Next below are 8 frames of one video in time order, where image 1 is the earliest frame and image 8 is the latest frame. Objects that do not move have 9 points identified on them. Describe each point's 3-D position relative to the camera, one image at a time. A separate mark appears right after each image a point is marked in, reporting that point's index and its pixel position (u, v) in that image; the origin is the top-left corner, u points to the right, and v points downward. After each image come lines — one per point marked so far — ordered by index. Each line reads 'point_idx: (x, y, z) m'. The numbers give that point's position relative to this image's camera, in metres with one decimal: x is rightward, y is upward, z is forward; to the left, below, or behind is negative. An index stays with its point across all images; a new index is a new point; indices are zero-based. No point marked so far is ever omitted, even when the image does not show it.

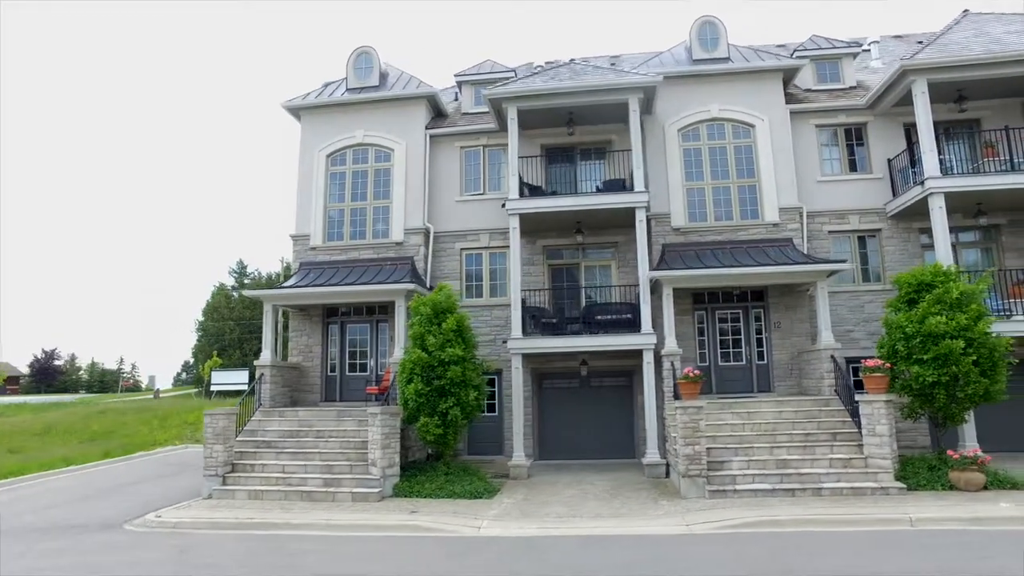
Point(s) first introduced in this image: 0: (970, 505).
0: (+5.6, -2.6, +9.4) m
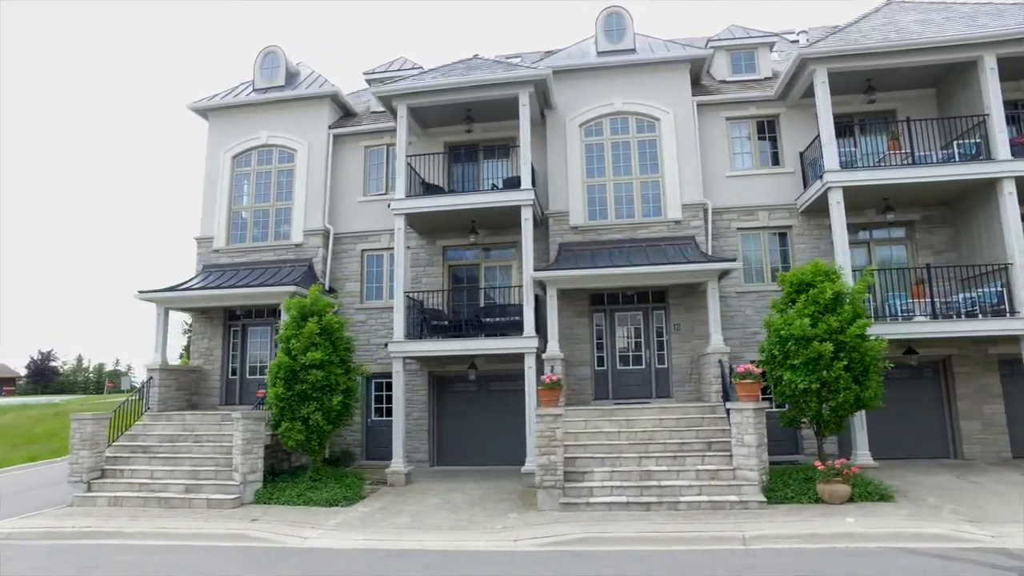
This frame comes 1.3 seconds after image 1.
0: (+3.5, -2.6, +8.9) m
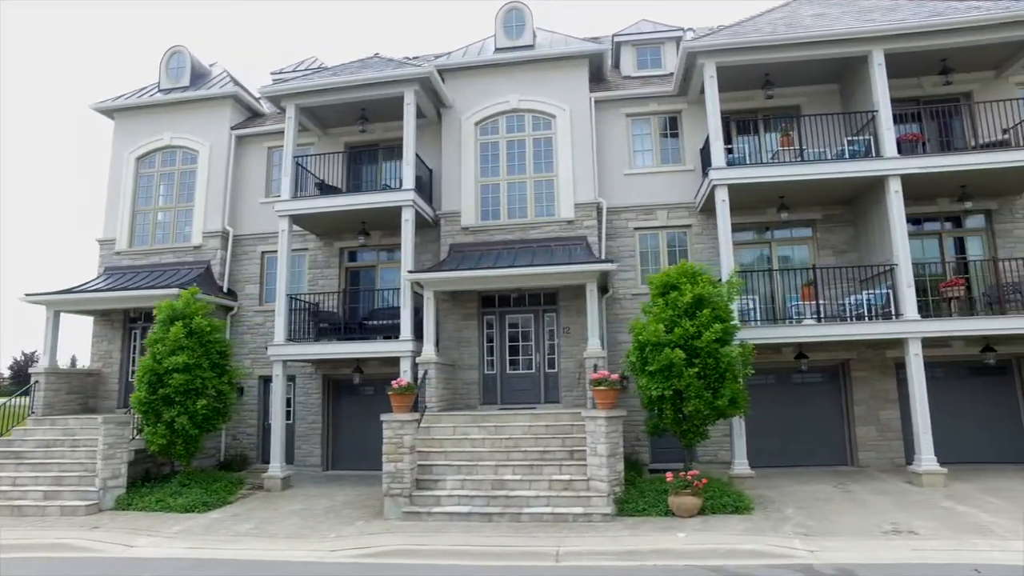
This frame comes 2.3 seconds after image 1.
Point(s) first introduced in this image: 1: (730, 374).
0: (+1.5, -2.7, +8.5) m
1: (+2.7, -1.1, +9.5) m
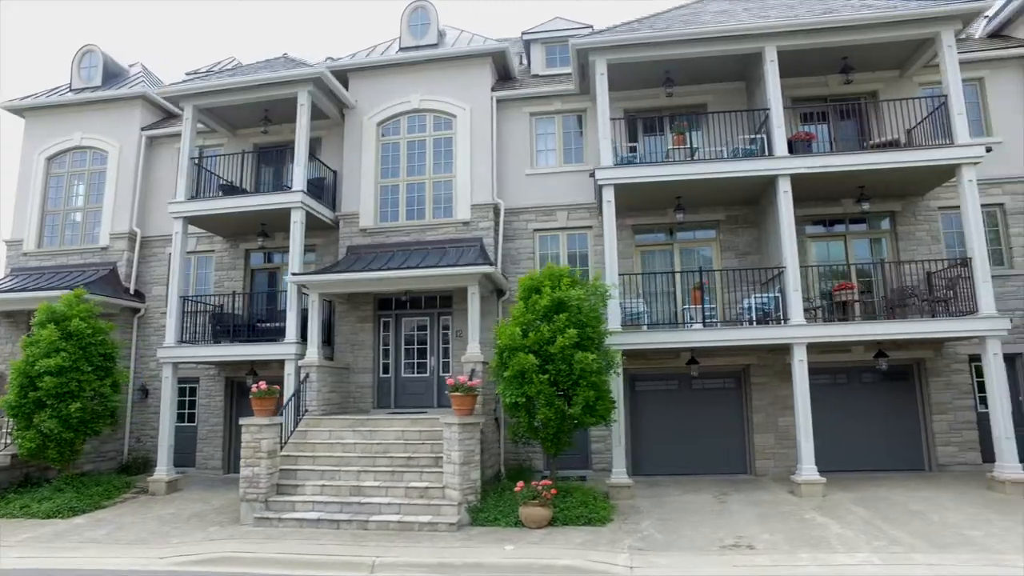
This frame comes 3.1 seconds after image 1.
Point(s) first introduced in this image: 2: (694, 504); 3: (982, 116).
0: (-0.3, -2.7, +8.3) m
1: (+0.9, -1.1, +9.2) m
2: (+2.4, -2.8, +10.2) m
3: (+7.6, +2.8, +12.5) m
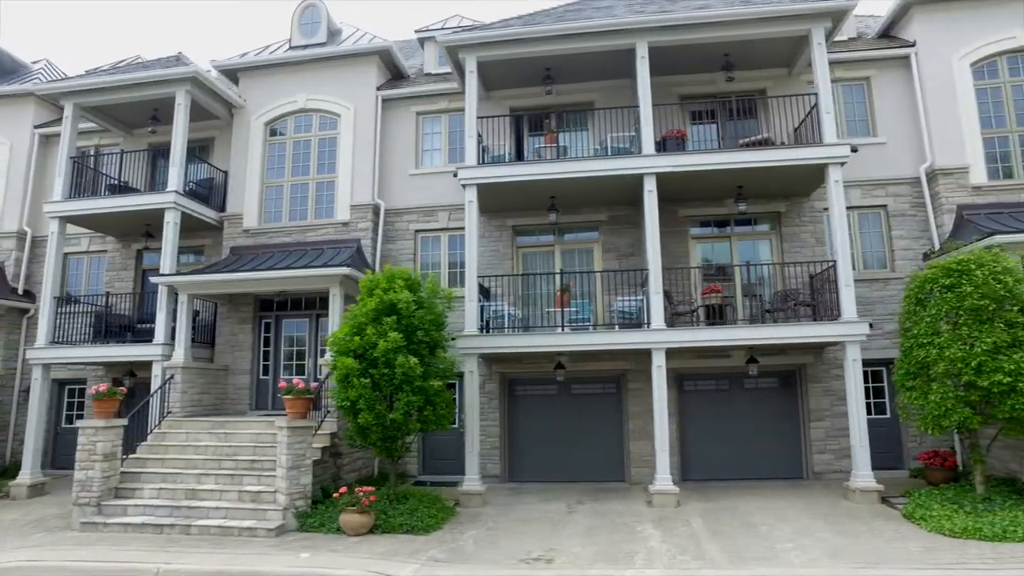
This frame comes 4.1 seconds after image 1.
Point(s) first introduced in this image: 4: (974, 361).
0: (-2.3, -2.7, +8.1) m
1: (-1.2, -1.1, +9.0) m
2: (+0.4, -2.8, +9.9) m
3: (+5.6, +2.7, +12.2) m
4: (+5.0, -0.8, +8.3) m
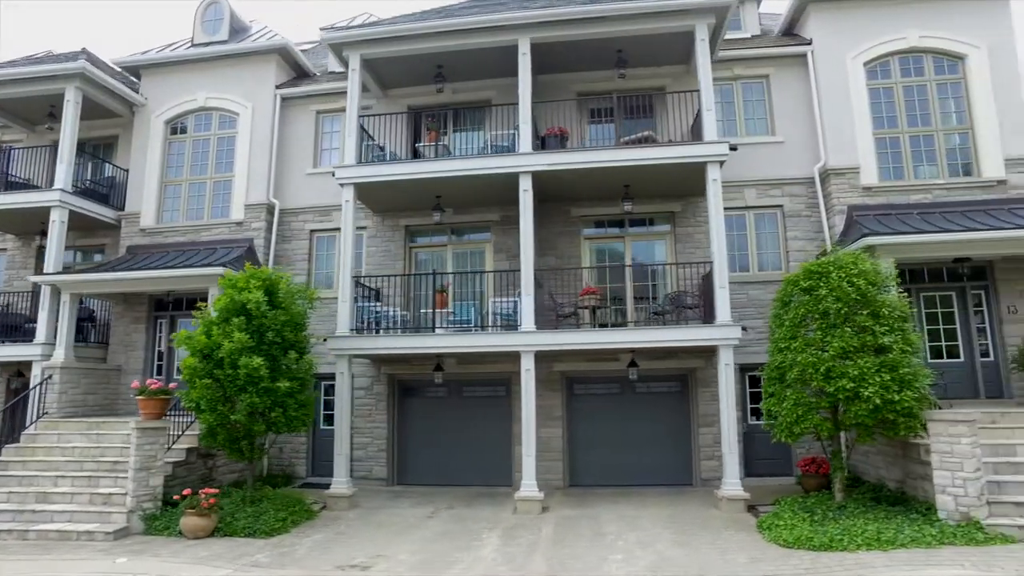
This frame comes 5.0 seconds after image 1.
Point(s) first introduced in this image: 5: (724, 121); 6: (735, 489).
0: (-4.1, -2.7, +7.9) m
1: (-2.9, -1.1, +8.8) m
2: (-1.4, -2.8, +9.8) m
3: (+3.9, +2.7, +12.0) m
4: (+3.2, -0.8, +8.1) m
5: (+3.3, +2.6, +12.1) m
6: (+2.7, -2.4, +9.5) m
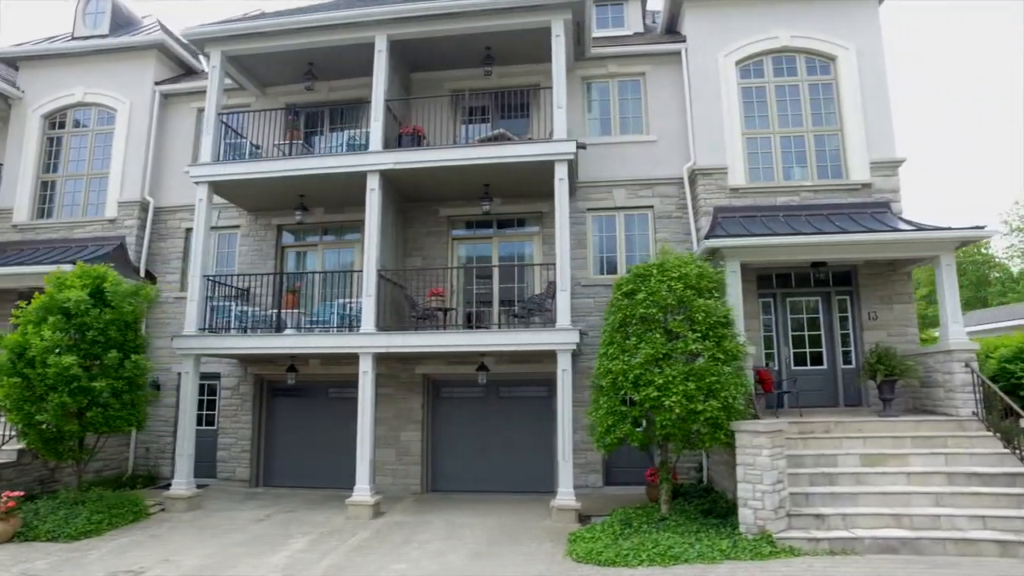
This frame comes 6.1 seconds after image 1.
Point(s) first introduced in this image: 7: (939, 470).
0: (-6.1, -2.7, +7.8) m
1: (-4.9, -1.1, +8.7) m
2: (-3.4, -2.8, +9.6) m
3: (+2.0, +2.6, +11.8) m
4: (+1.2, -0.9, +7.9) m
5: (+1.3, +2.5, +11.9) m
6: (+0.7, -2.4, +9.2) m
7: (+4.4, -1.9, +8.0) m
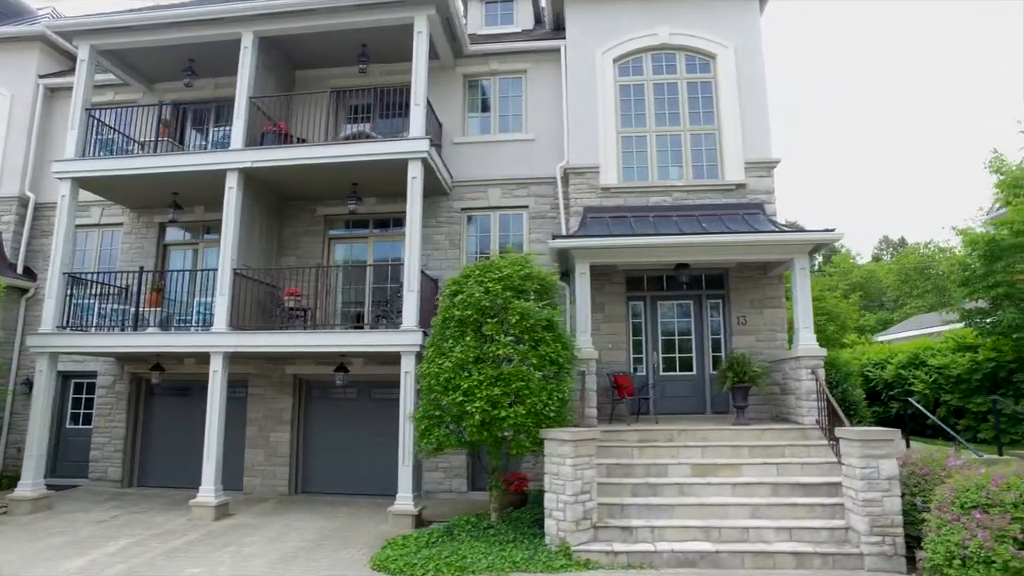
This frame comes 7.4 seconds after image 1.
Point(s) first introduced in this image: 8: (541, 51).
0: (-8.0, -2.6, +7.7) m
1: (-6.8, -1.0, +8.6) m
2: (-5.3, -2.8, +9.4) m
3: (+0.2, +2.6, +11.6) m
4: (-0.7, -0.9, +7.7) m
5: (-0.5, +2.5, +11.7) m
6: (-1.2, -2.5, +9.1) m
7: (+2.5, -1.9, +7.8) m
8: (+0.4, +3.5, +11.5) m
